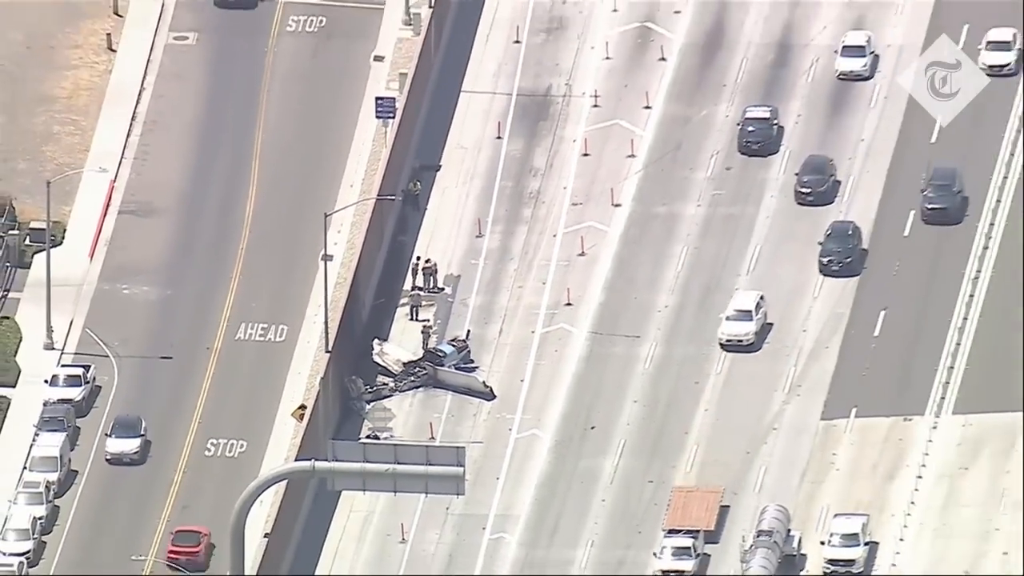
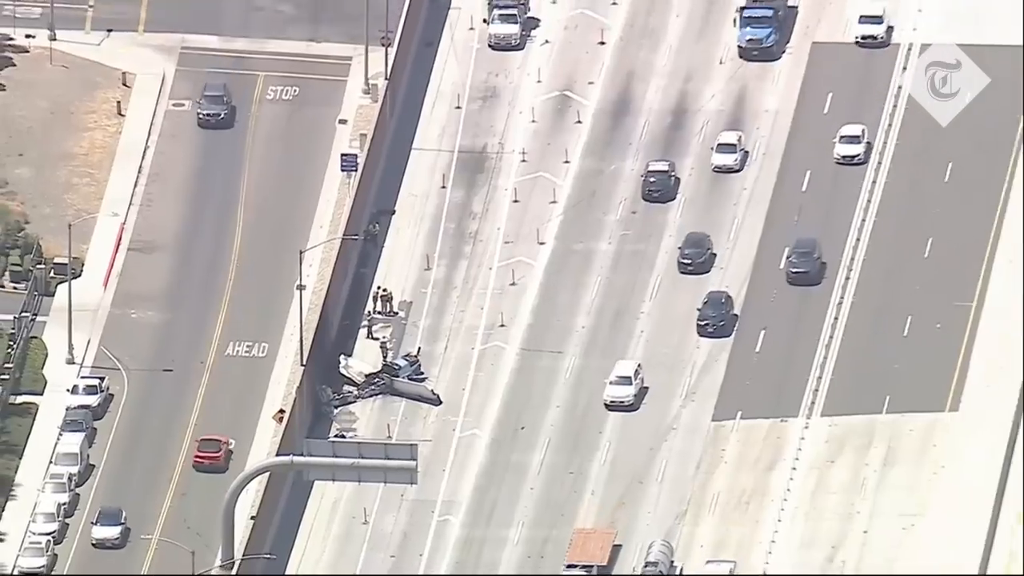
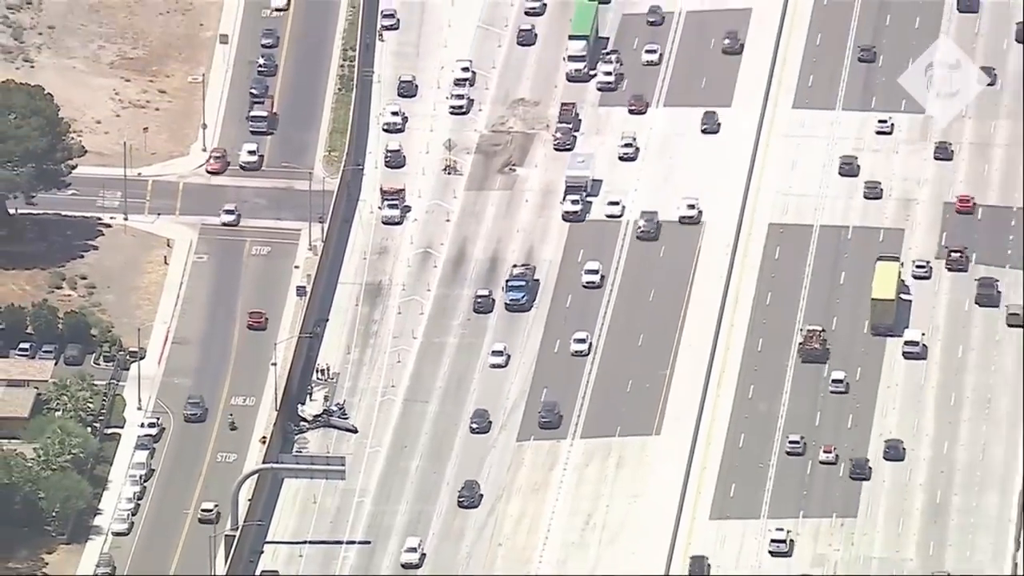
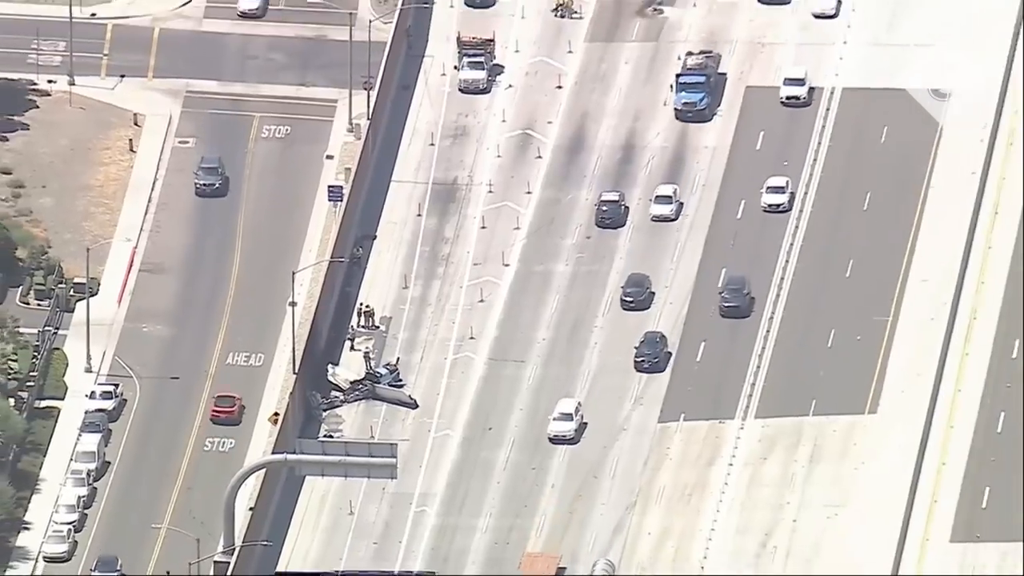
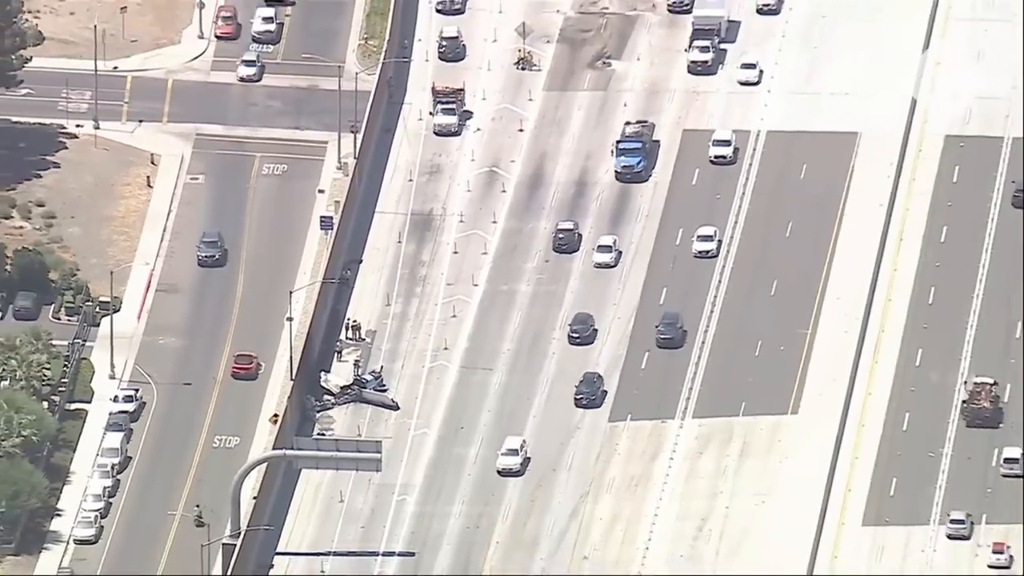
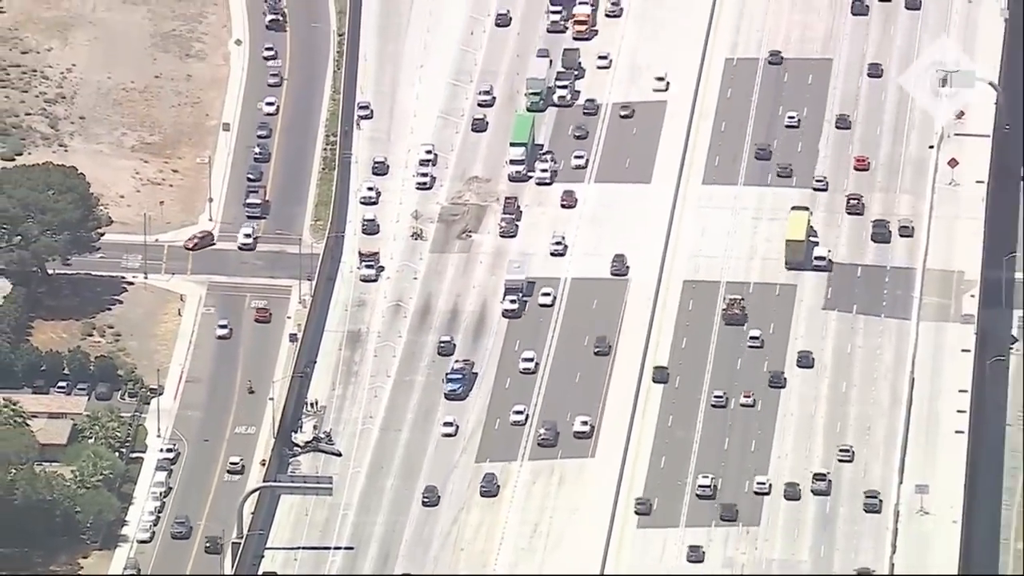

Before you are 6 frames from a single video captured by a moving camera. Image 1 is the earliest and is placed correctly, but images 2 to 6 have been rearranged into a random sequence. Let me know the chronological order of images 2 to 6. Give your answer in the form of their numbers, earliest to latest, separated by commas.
2, 4, 5, 3, 6
